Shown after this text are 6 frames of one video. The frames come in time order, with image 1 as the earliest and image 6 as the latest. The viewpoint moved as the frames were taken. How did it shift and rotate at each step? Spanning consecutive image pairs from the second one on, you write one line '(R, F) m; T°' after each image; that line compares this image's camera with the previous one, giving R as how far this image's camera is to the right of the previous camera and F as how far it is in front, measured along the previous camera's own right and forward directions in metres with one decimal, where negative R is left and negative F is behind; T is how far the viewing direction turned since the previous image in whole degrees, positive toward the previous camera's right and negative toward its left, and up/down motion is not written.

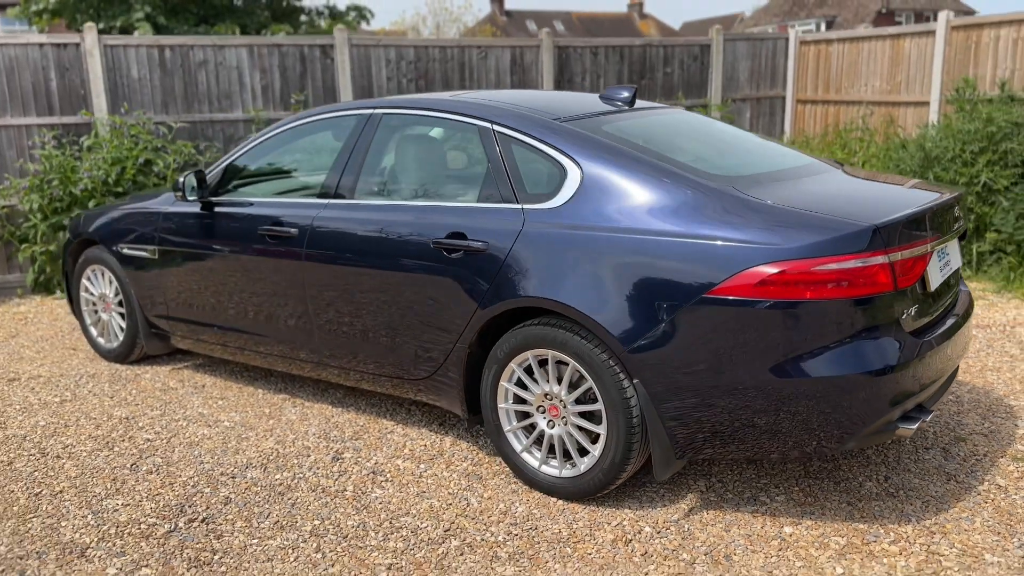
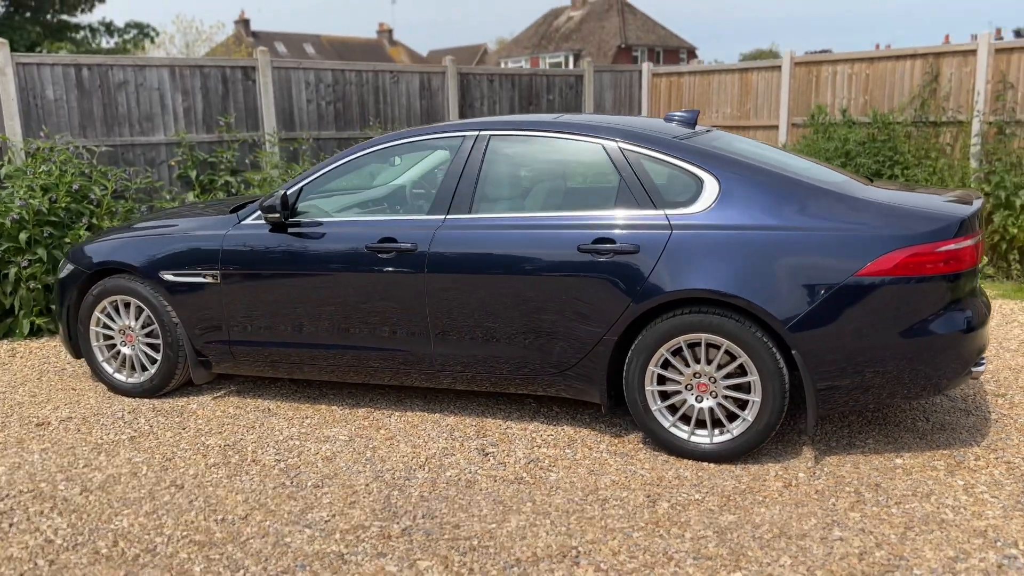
(-1.7, -0.2) m; +17°
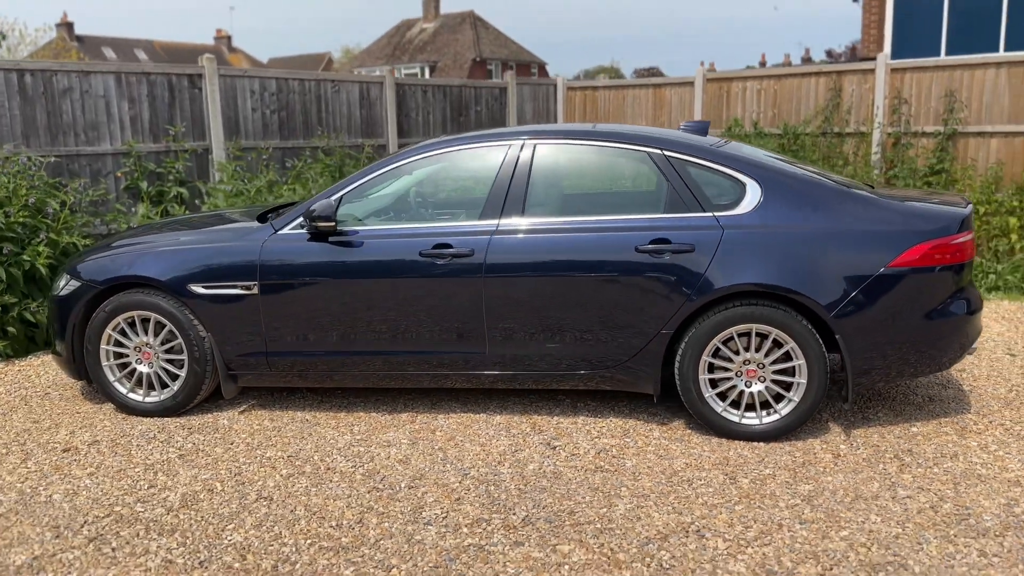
(-1.0, -0.1) m; +10°
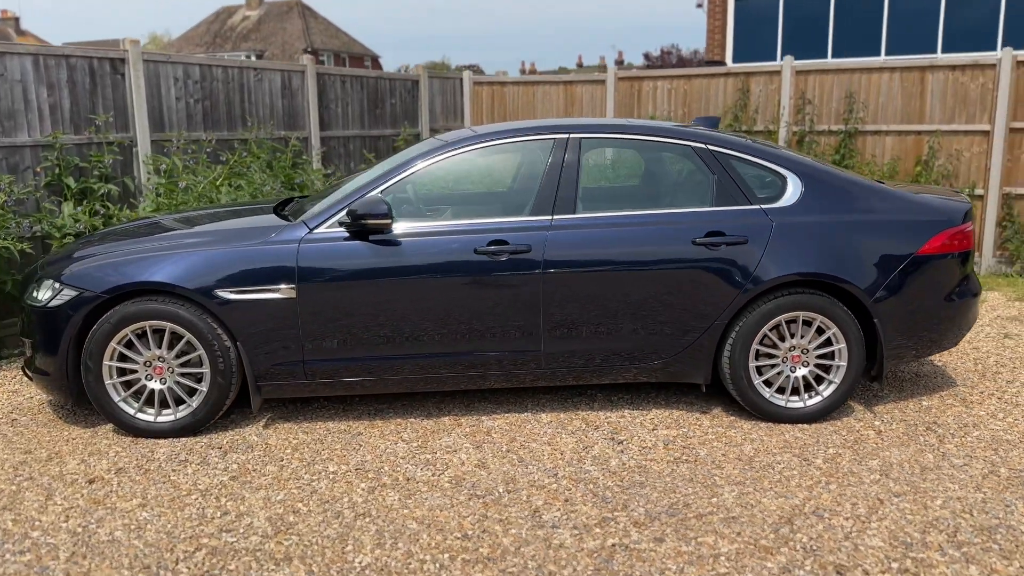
(-1.1, +0.2) m; +12°
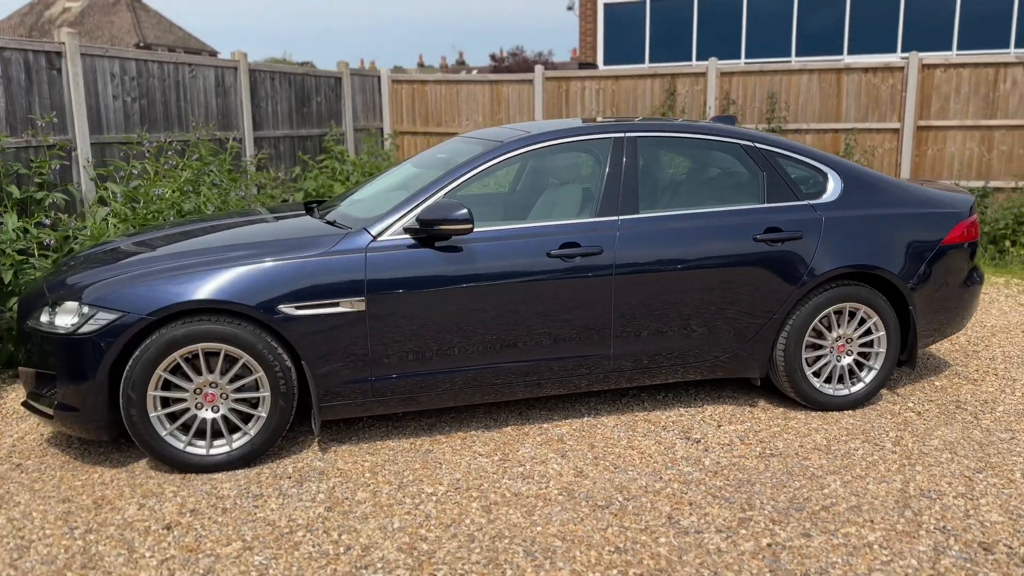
(-1.1, +0.2) m; +11°
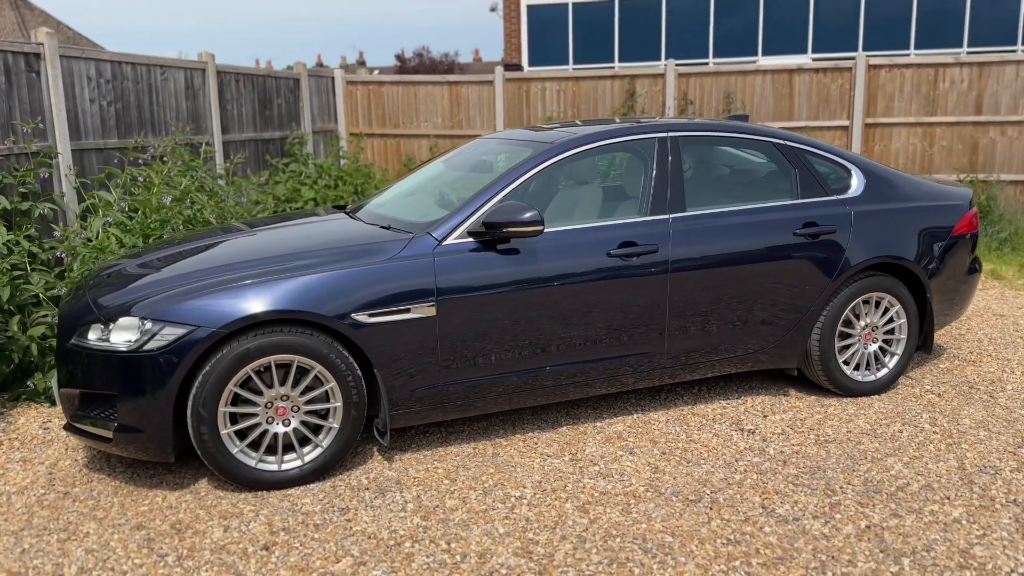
(-0.7, 0.0) m; +7°
